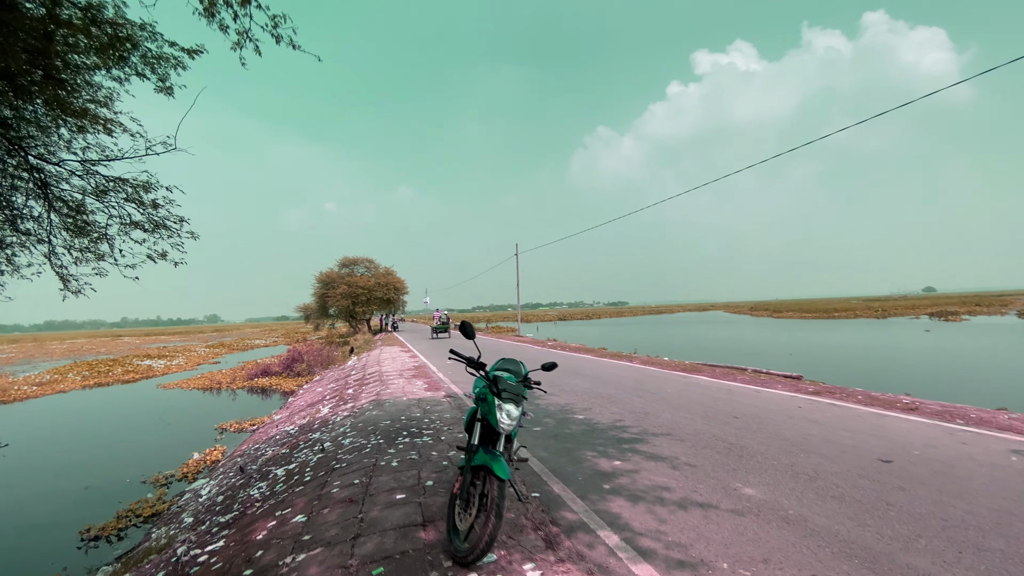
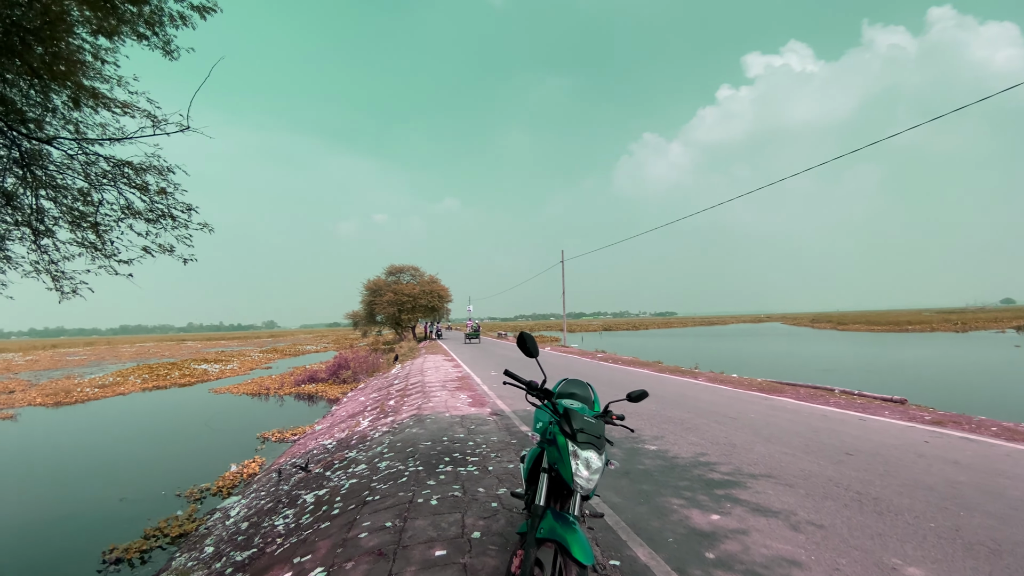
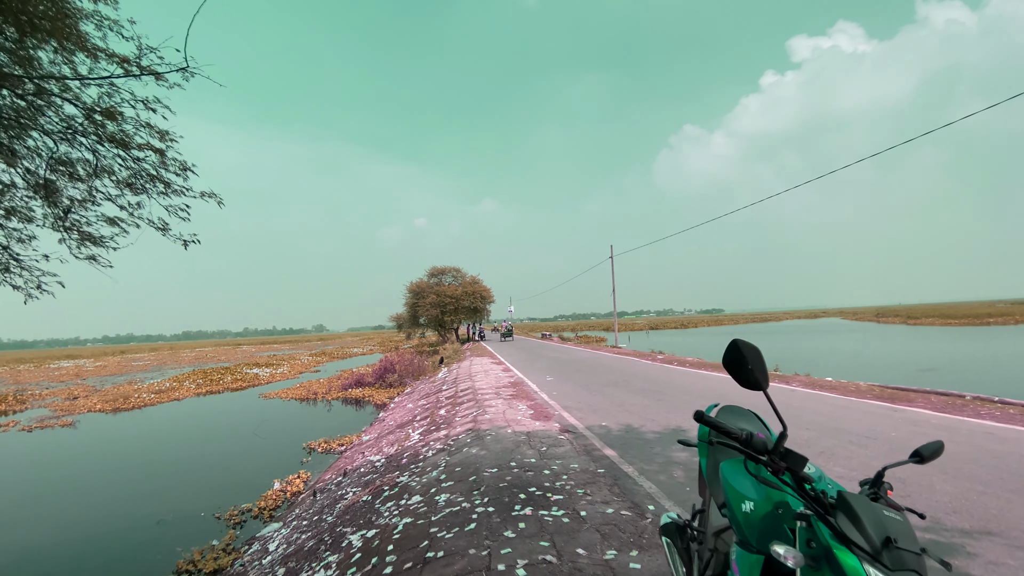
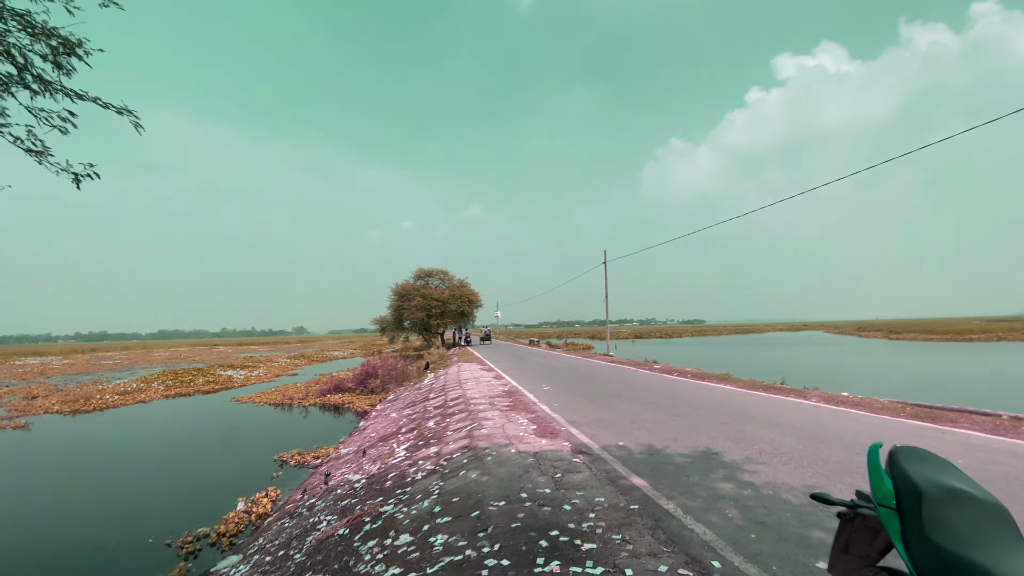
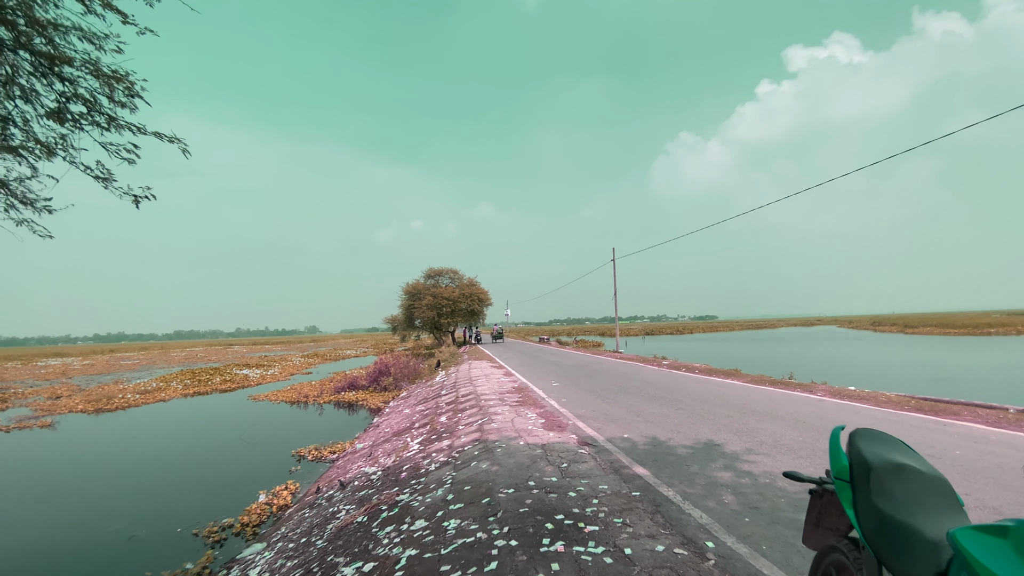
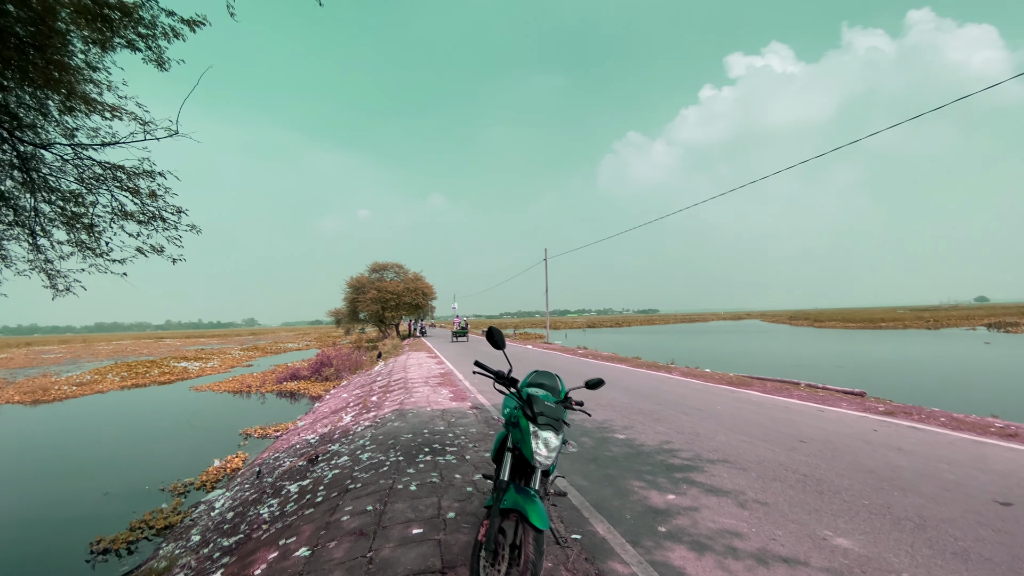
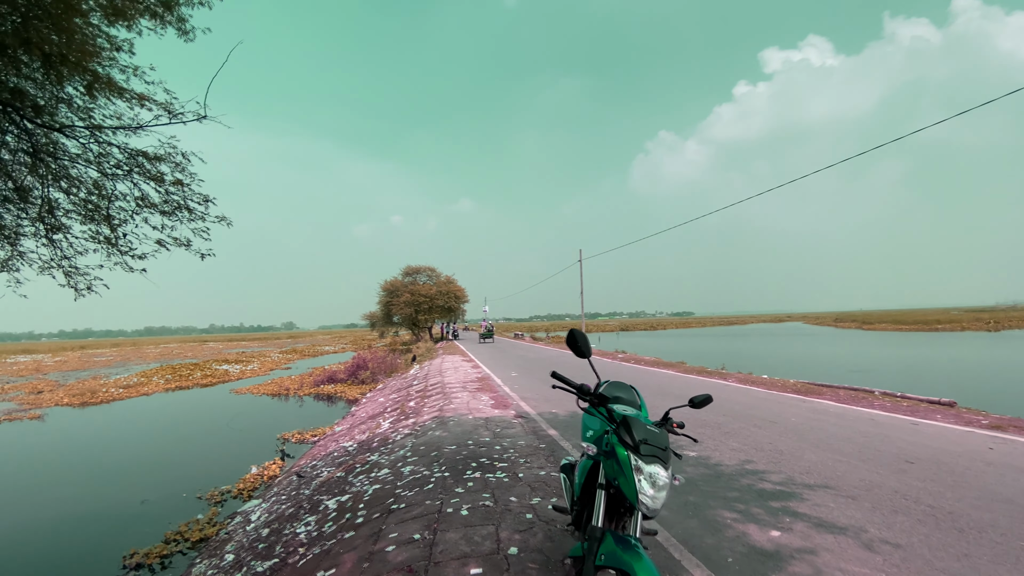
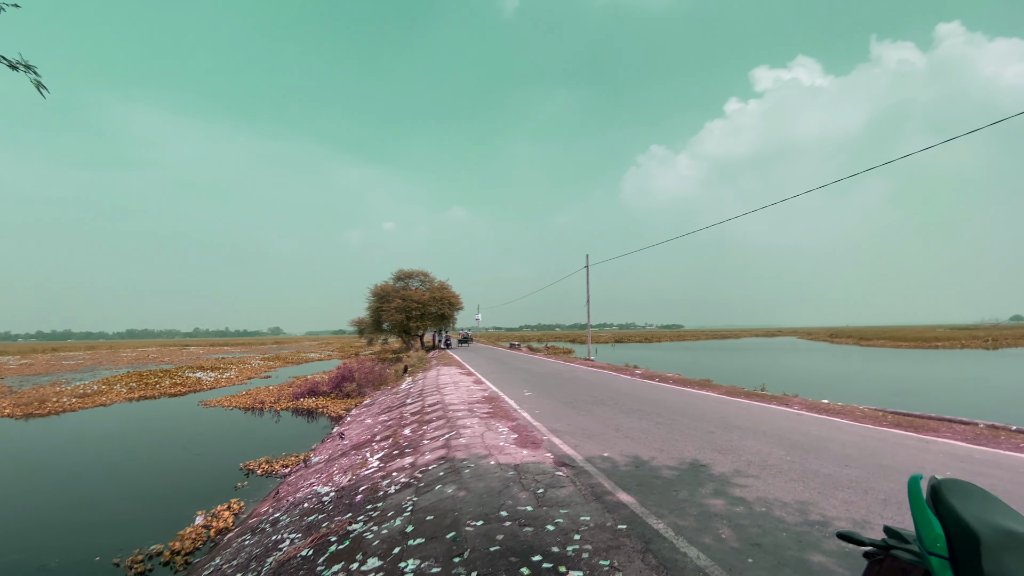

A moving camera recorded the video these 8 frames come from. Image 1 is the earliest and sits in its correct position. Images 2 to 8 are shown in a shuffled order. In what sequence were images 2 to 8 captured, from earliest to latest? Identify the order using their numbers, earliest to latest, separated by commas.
6, 2, 7, 3, 5, 4, 8
